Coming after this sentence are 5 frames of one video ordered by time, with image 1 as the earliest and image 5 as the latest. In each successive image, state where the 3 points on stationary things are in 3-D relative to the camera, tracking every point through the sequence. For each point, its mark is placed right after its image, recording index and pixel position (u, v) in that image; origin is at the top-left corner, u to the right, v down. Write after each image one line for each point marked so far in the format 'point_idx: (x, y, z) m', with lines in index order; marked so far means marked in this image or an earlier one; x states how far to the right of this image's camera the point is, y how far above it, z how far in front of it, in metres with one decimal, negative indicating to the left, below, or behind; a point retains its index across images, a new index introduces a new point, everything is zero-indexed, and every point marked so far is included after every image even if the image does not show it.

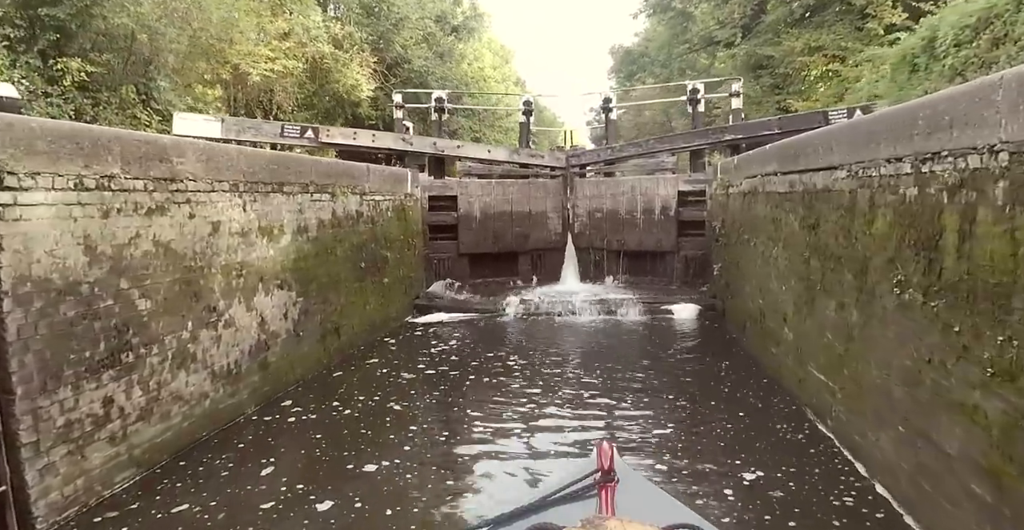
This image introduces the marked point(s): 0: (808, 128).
0: (+4.0, +1.8, +8.6) m
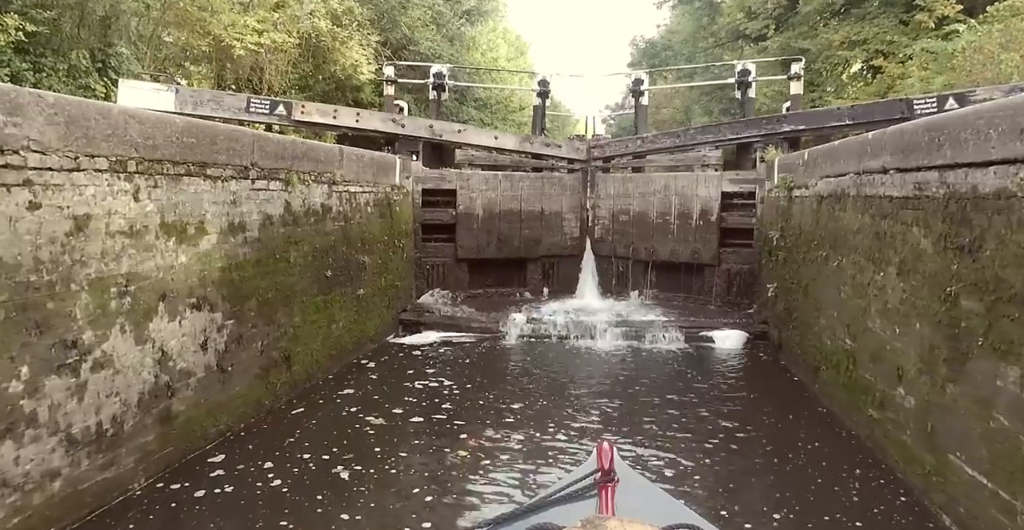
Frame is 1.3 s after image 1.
0: (+4.1, +1.6, +6.9) m
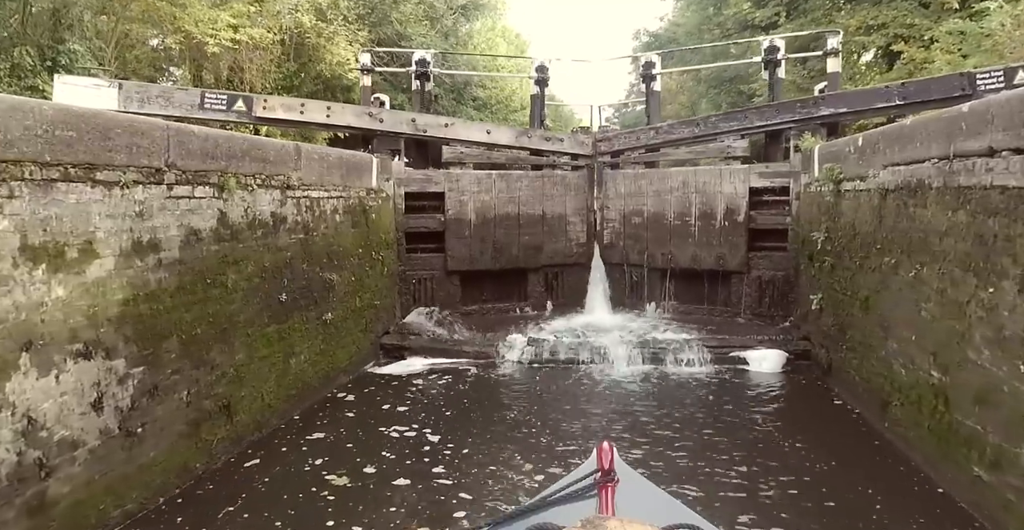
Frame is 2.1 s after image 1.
0: (+4.0, +1.5, +5.9) m
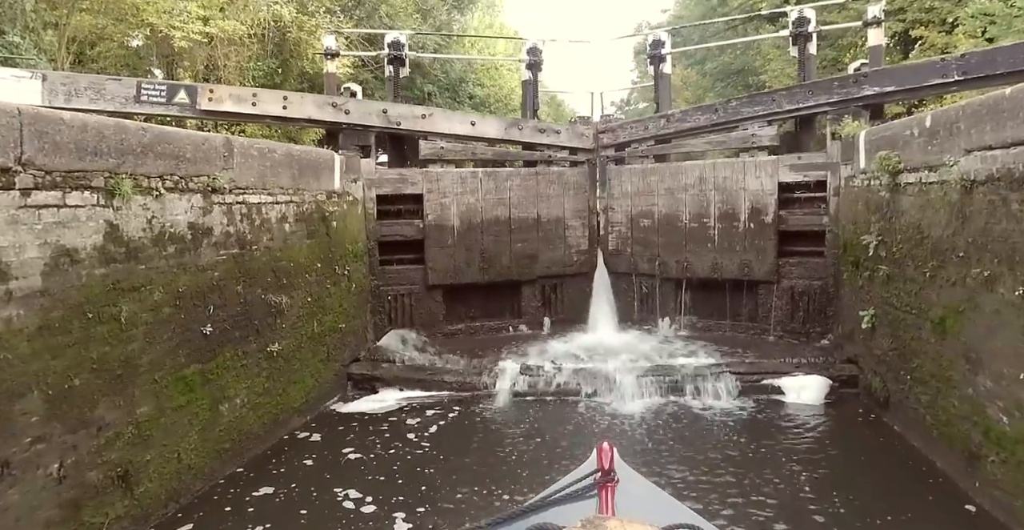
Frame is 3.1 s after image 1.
0: (+3.9, +1.5, +4.9) m
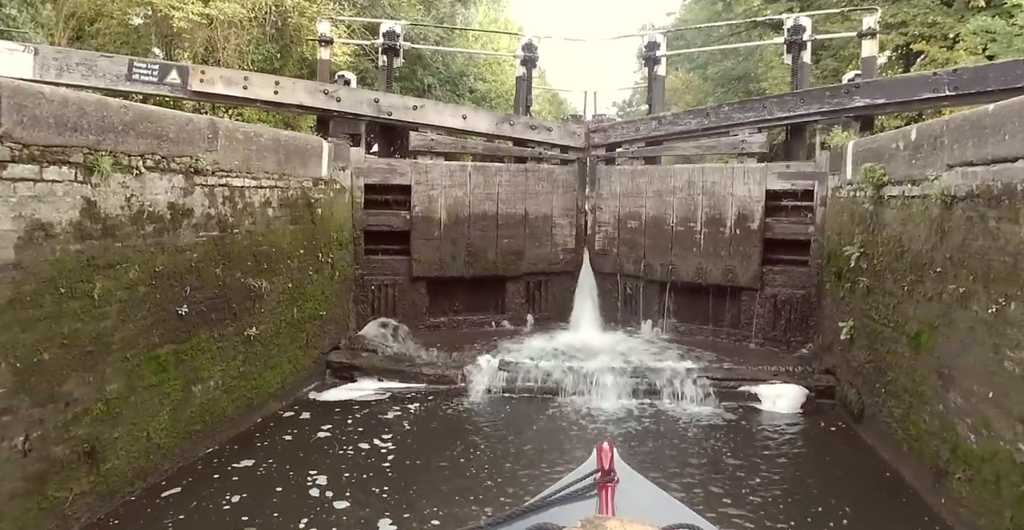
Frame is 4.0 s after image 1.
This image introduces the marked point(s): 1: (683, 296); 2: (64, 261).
0: (+3.8, +1.3, +4.9) m
1: (+1.8, -0.3, +6.7) m
2: (-2.1, 0.0, +3.1) m
